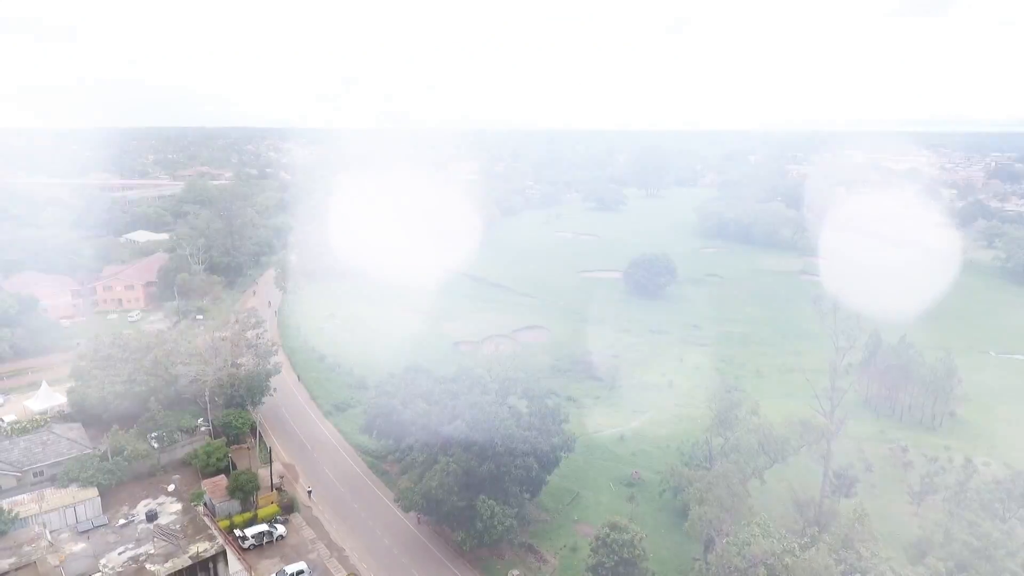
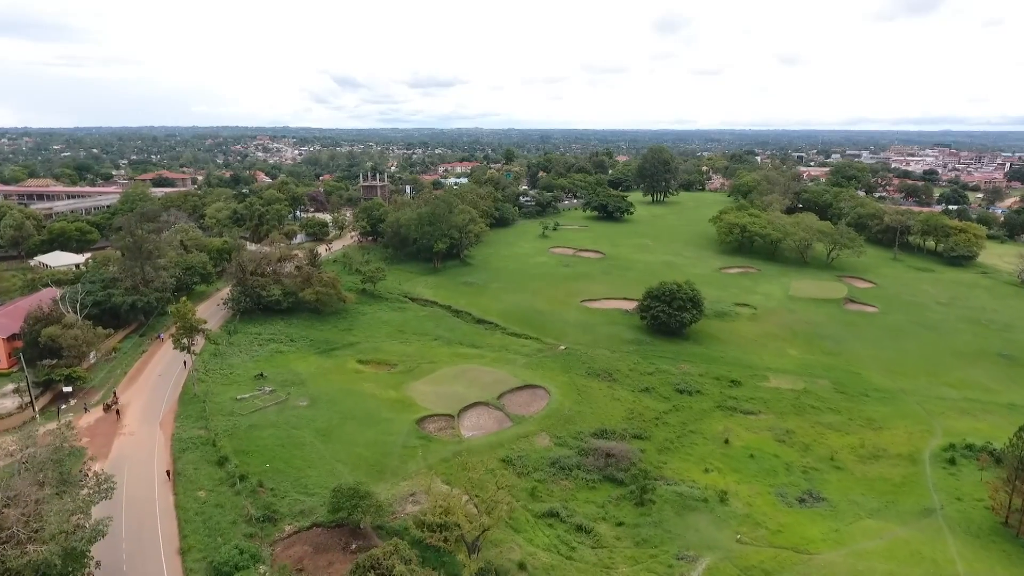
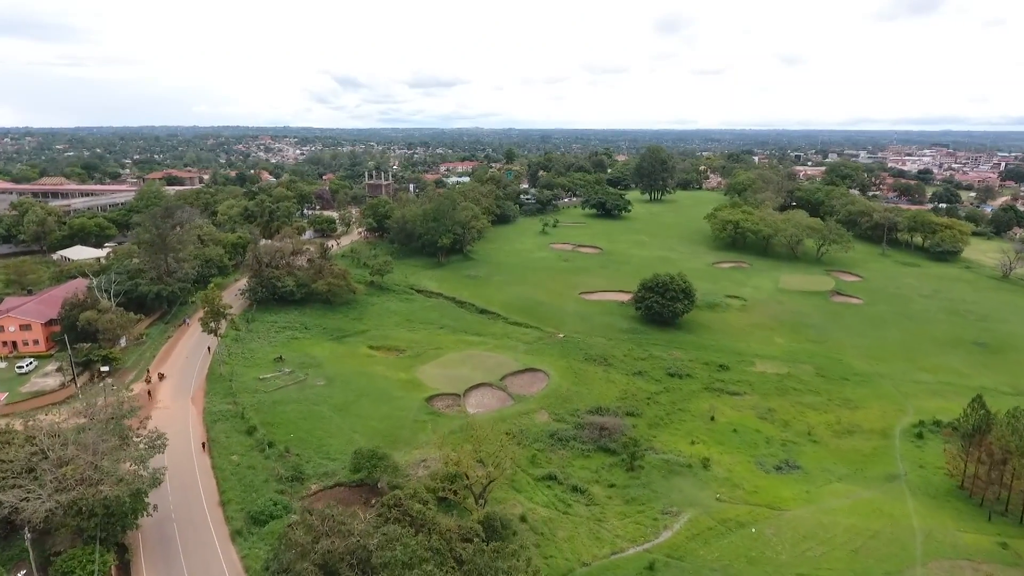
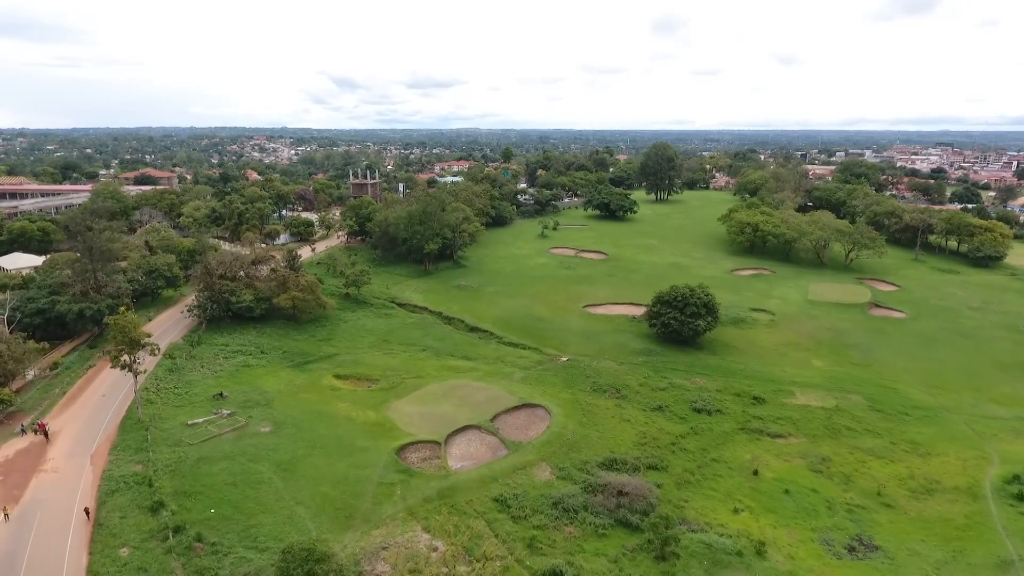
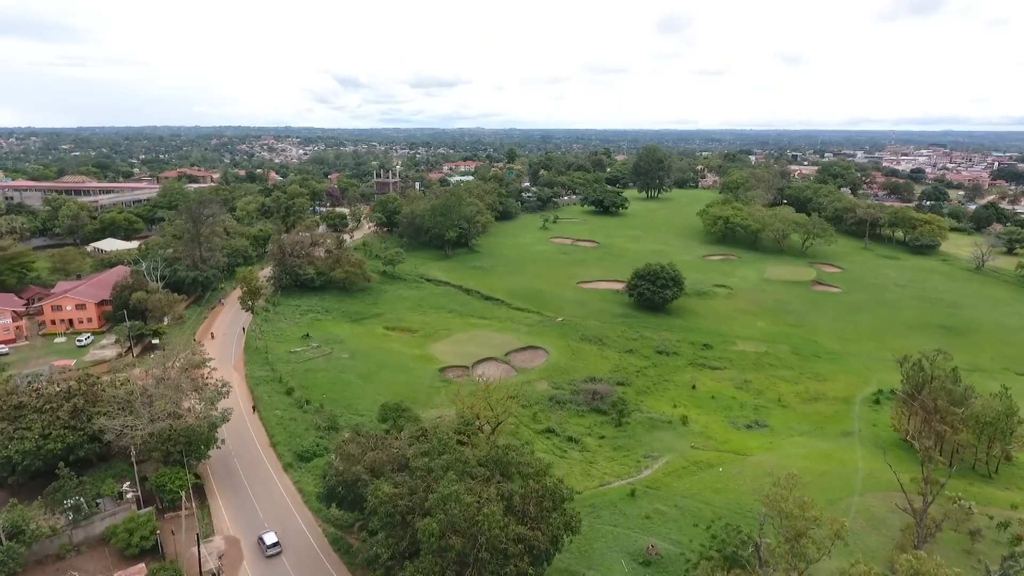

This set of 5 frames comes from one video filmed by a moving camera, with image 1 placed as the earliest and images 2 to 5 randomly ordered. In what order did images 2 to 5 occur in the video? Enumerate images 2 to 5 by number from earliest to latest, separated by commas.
5, 3, 2, 4
